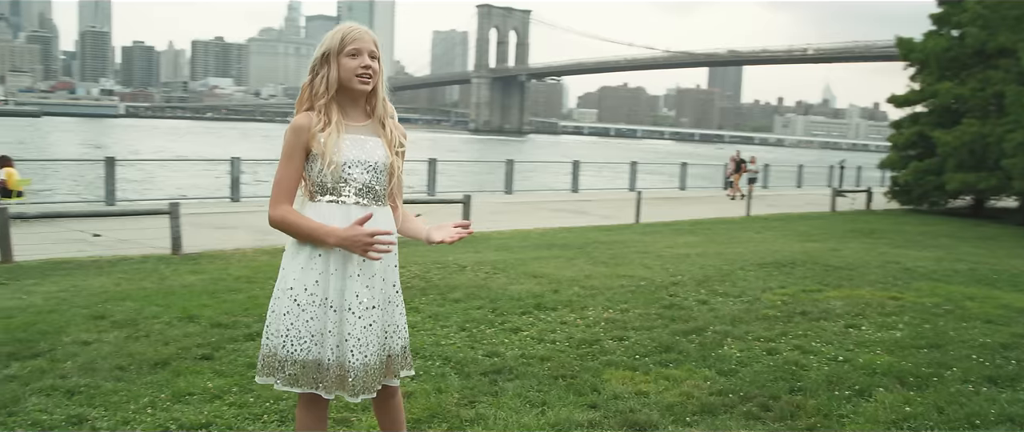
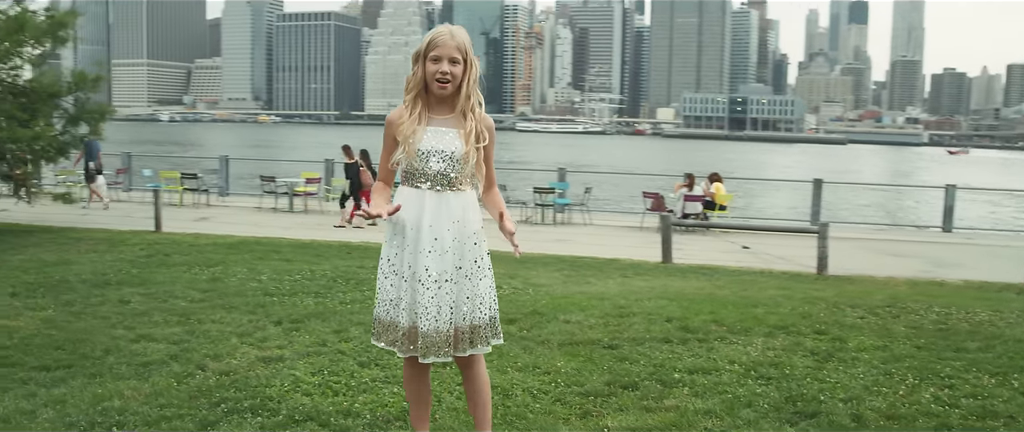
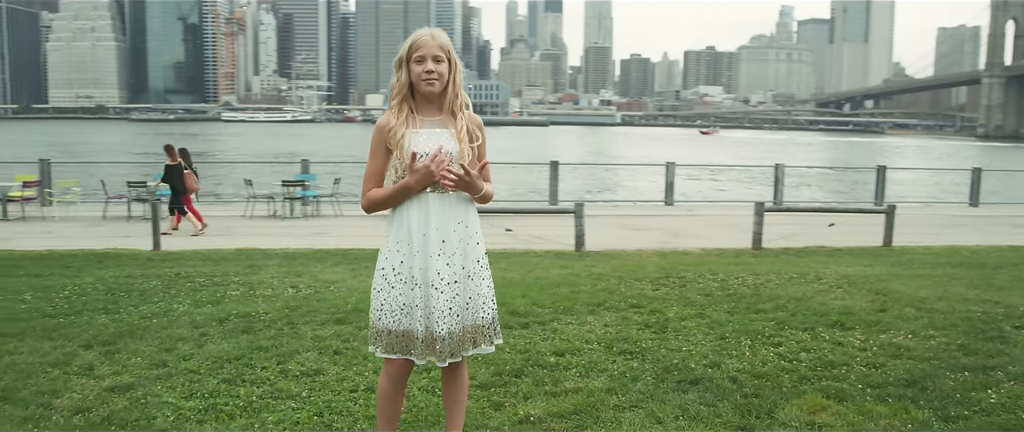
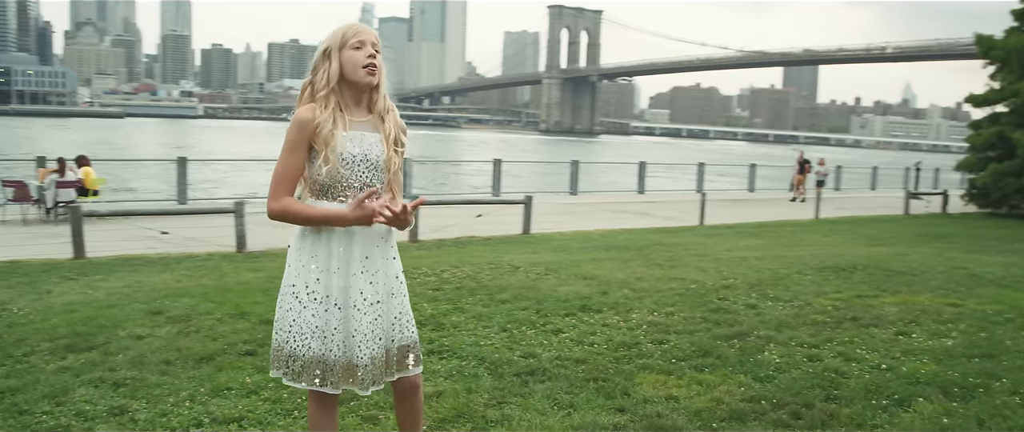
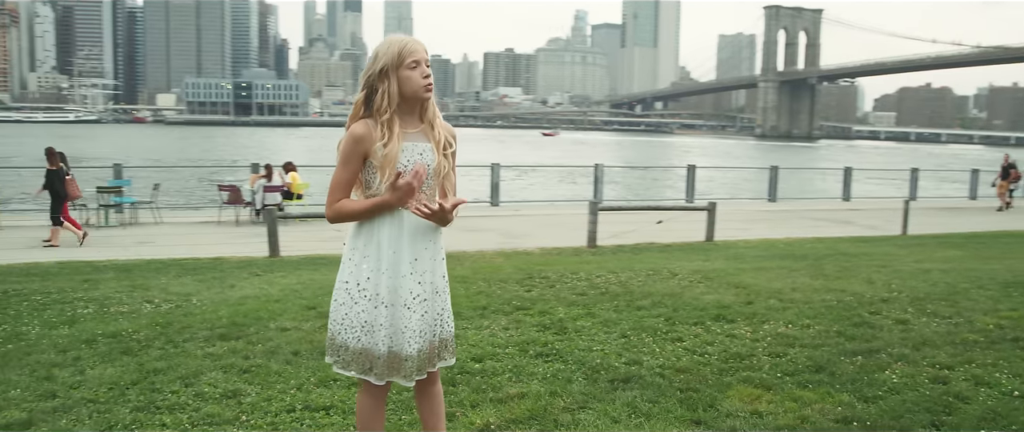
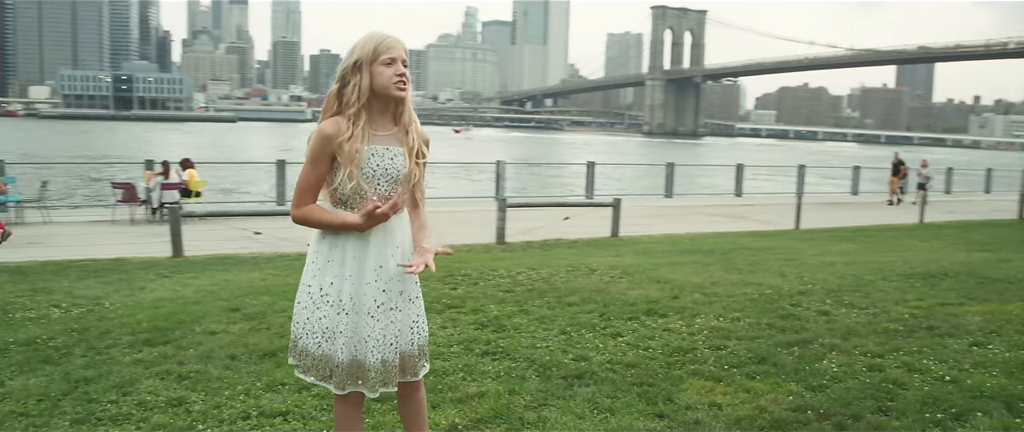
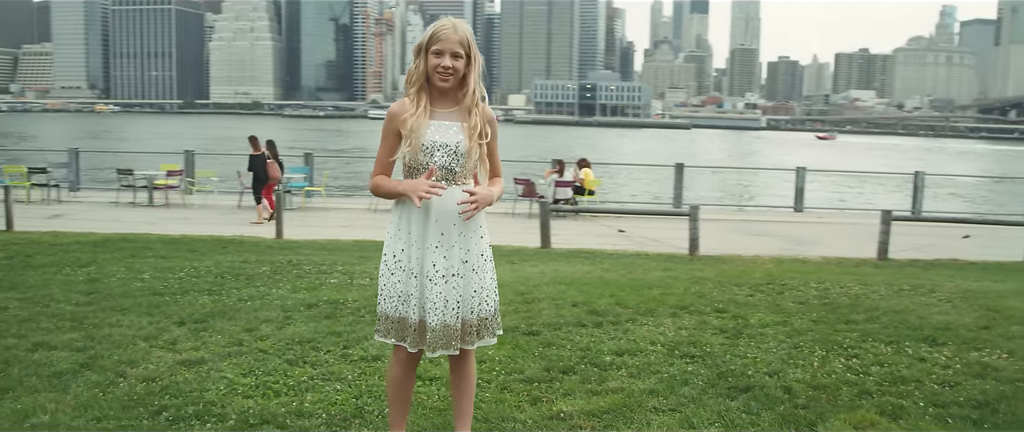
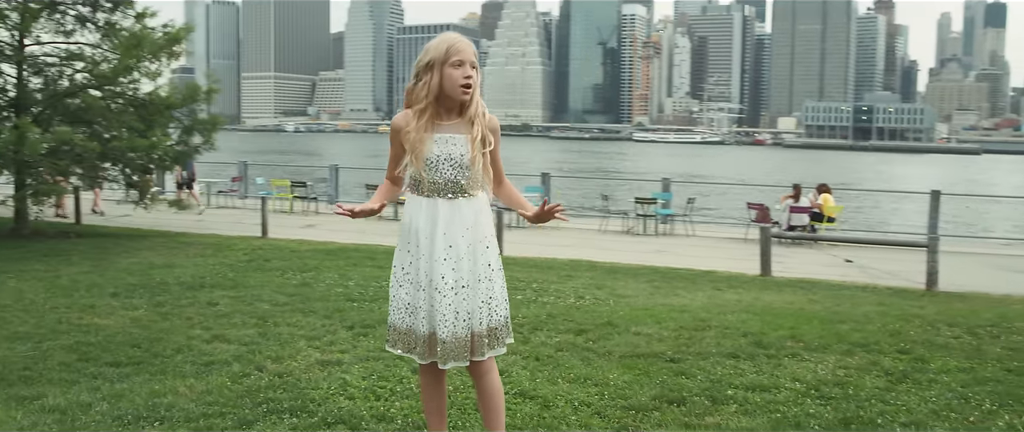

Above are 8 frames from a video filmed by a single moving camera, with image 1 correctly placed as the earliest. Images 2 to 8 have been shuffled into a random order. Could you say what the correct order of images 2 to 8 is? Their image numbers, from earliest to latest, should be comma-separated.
4, 6, 5, 3, 7, 2, 8
